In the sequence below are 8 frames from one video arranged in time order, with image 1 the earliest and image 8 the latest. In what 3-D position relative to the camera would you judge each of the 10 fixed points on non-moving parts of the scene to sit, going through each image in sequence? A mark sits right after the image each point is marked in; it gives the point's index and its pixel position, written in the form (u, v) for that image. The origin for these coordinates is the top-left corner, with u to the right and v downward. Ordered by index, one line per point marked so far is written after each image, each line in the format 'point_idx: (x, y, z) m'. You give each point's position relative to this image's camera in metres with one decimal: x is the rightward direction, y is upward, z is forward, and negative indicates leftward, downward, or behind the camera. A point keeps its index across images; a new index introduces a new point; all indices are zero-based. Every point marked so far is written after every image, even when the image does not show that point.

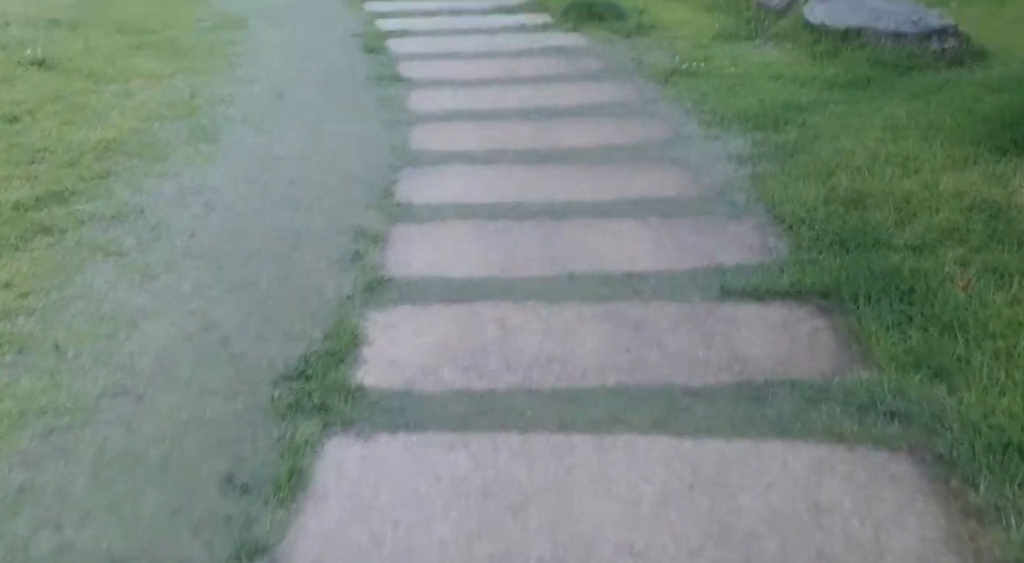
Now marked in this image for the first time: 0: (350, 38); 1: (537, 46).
0: (-1.2, +1.9, +6.6) m
1: (+0.2, +1.7, +6.4) m
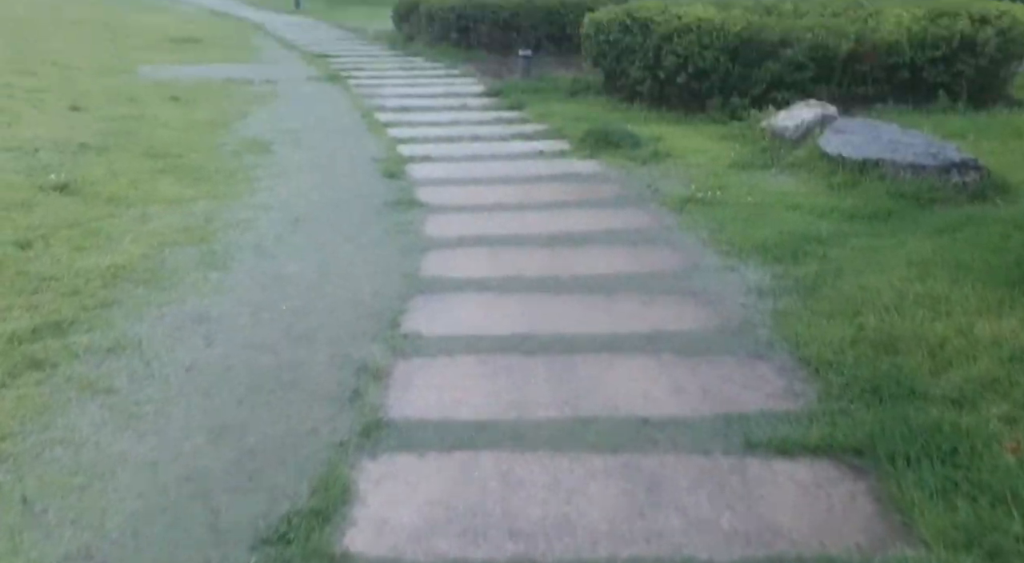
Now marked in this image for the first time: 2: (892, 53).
0: (-1.1, +0.9, +6.6) m
1: (+0.3, +0.8, +6.4) m
2: (+3.3, +1.9, +7.6) m
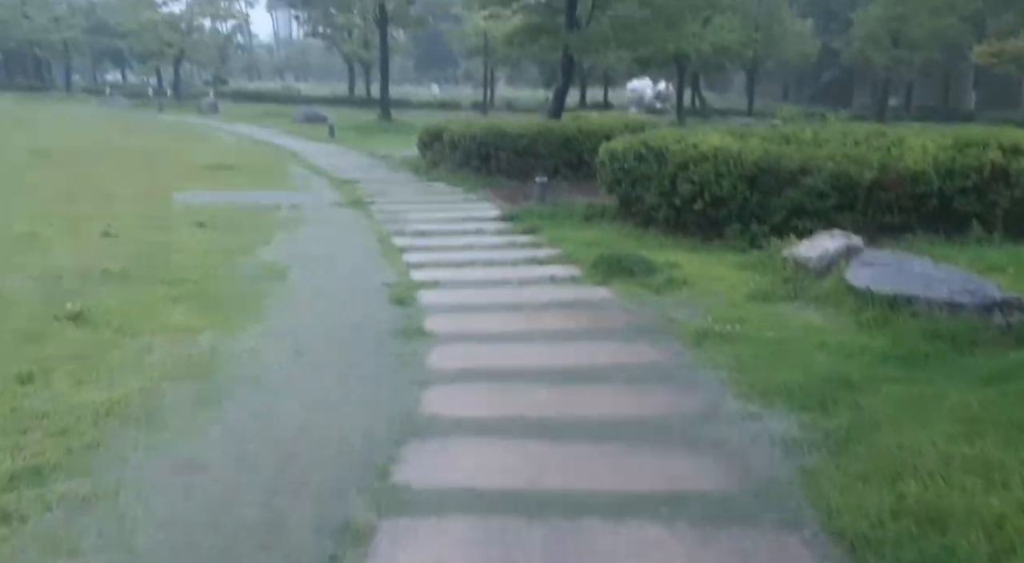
0: (-1.0, 0.0, +6.5) m
1: (+0.4, -0.1, +6.2) m
2: (+3.4, +0.8, +7.4) m
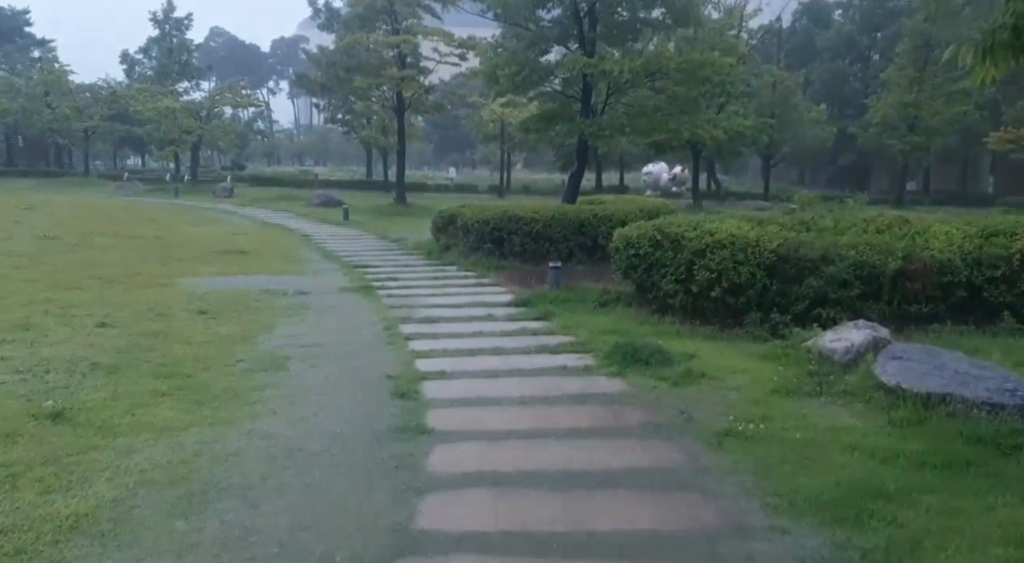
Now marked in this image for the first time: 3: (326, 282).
0: (-0.9, -0.7, +6.2) m
1: (+0.4, -0.7, +5.8) m
2: (+3.5, +0.1, +7.1) m
3: (-2.2, 0.0, +10.4) m
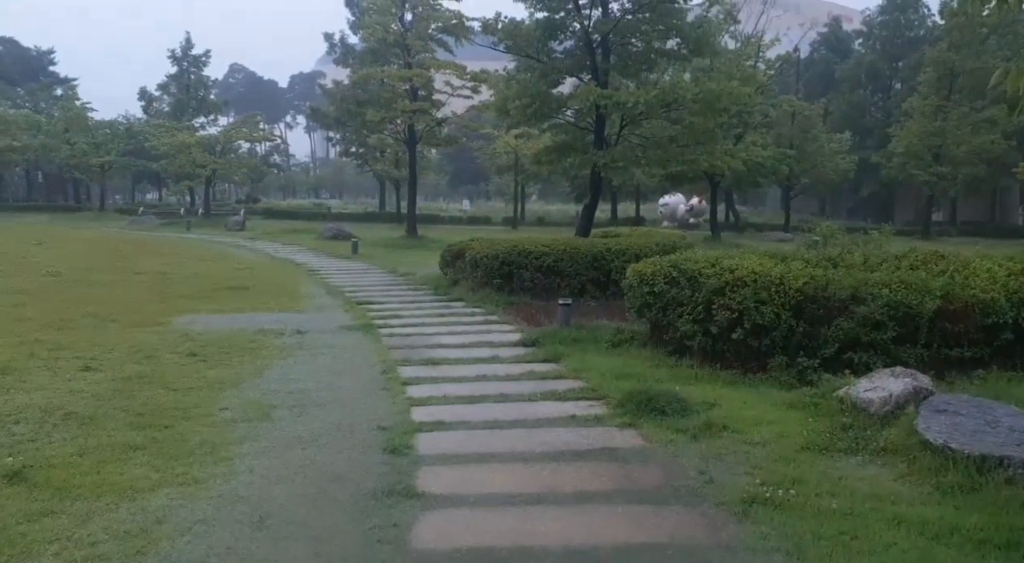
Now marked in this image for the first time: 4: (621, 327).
0: (-0.9, -0.9, +5.7) m
1: (+0.5, -1.0, +5.3) m
2: (+3.5, -0.2, +6.6) m
3: (-2.1, -0.5, +9.9) m
4: (+1.1, -0.5, +8.5) m
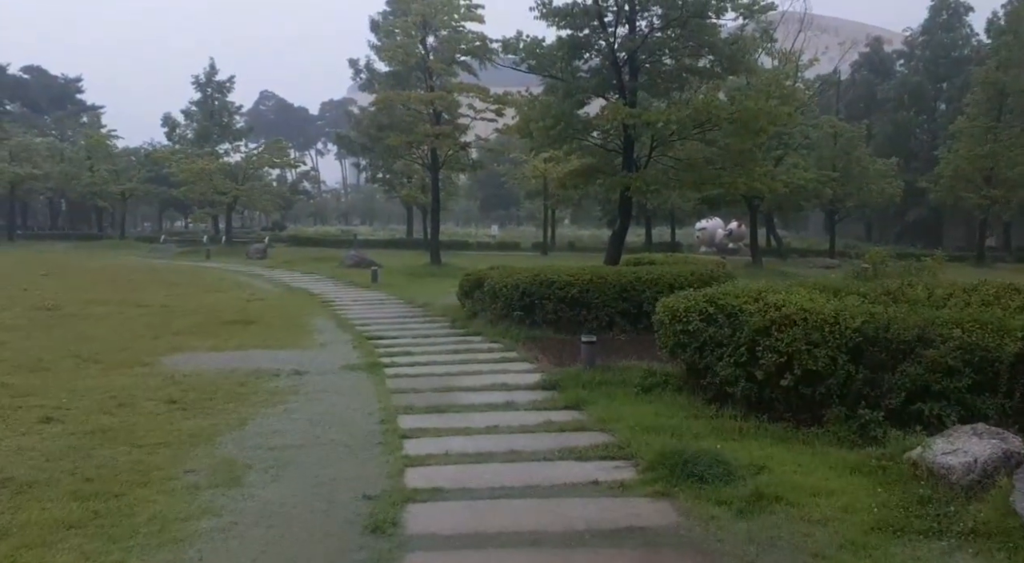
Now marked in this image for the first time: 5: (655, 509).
0: (-0.8, -1.2, +4.8) m
1: (+0.5, -1.2, +4.4) m
2: (+3.6, -0.5, +5.6) m
3: (-1.9, -0.8, +9.1) m
4: (+1.2, -0.8, +7.6) m
5: (+0.8, -1.2, +4.7) m
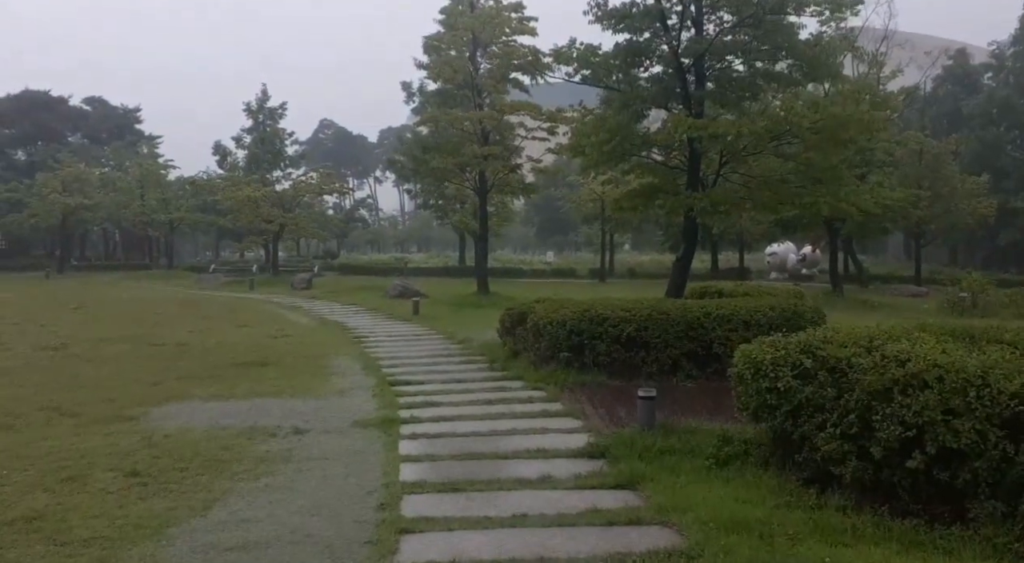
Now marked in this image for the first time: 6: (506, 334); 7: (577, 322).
0: (-0.7, -1.4, +3.4) m
1: (+0.6, -1.4, +2.9) m
2: (+3.7, -0.7, +3.9) m
3: (-1.5, -1.2, +7.8) m
4: (+1.5, -1.0, +6.0) m
5: (+0.9, -1.4, +3.2) m
6: (0.0, -0.7, +11.1) m
7: (+0.7, -0.4, +9.3) m
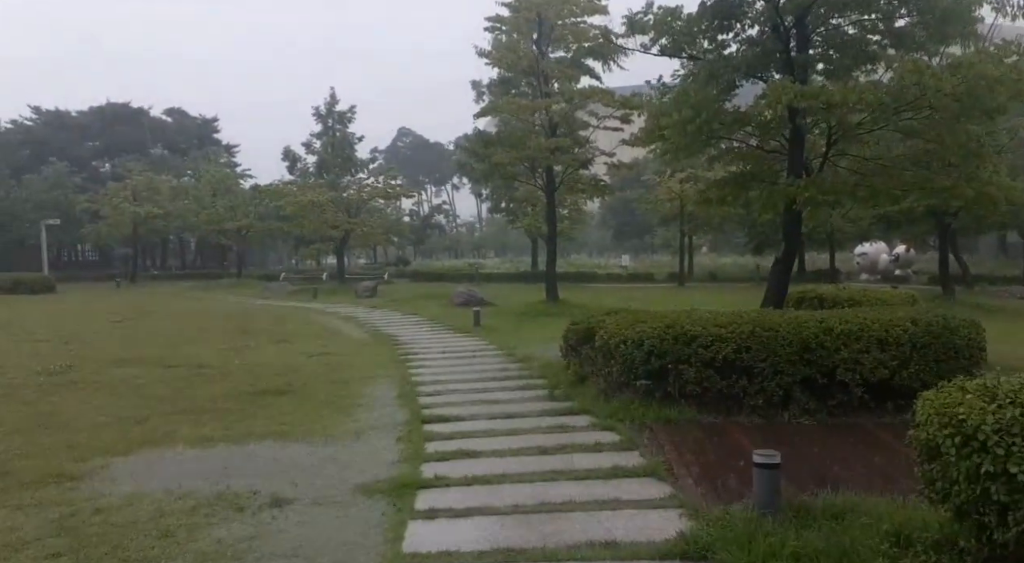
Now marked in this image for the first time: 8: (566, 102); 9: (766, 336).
0: (-0.7, -1.5, +1.5) m
1: (+0.5, -1.5, +0.9) m
2: (+3.8, -0.7, +1.6) m
3: (-1.1, -1.3, +5.9) m
4: (+1.7, -1.1, +3.9) m
5: (+0.8, -1.5, +1.1) m
6: (+0.7, -0.8, +9.1) m
7: (+1.2, -0.5, +7.3) m
8: (+1.1, +3.6, +17.8) m
9: (+2.0, -0.4, +6.8) m
